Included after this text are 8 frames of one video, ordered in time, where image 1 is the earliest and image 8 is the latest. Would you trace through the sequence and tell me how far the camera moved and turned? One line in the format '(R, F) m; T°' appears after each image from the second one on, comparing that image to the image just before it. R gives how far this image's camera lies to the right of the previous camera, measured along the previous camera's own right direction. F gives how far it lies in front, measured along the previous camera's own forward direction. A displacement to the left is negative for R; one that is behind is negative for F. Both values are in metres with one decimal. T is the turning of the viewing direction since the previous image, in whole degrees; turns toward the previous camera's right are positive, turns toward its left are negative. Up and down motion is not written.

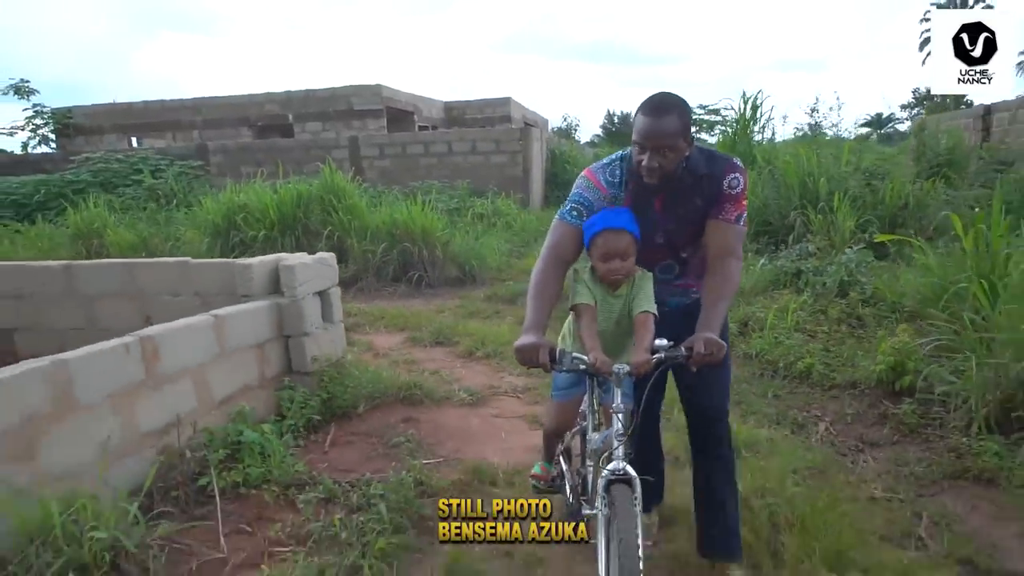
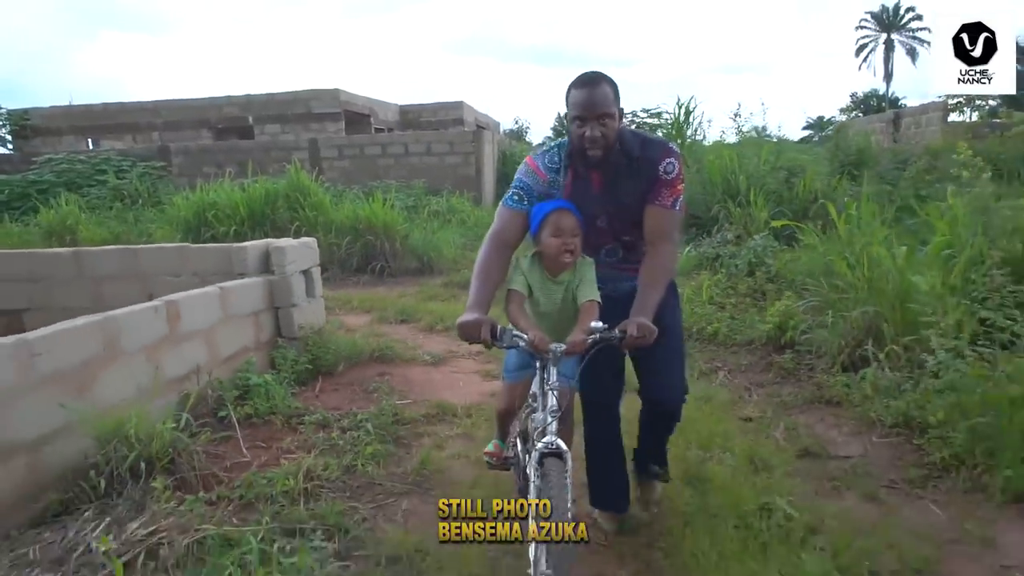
(0.0, -0.9) m; +3°
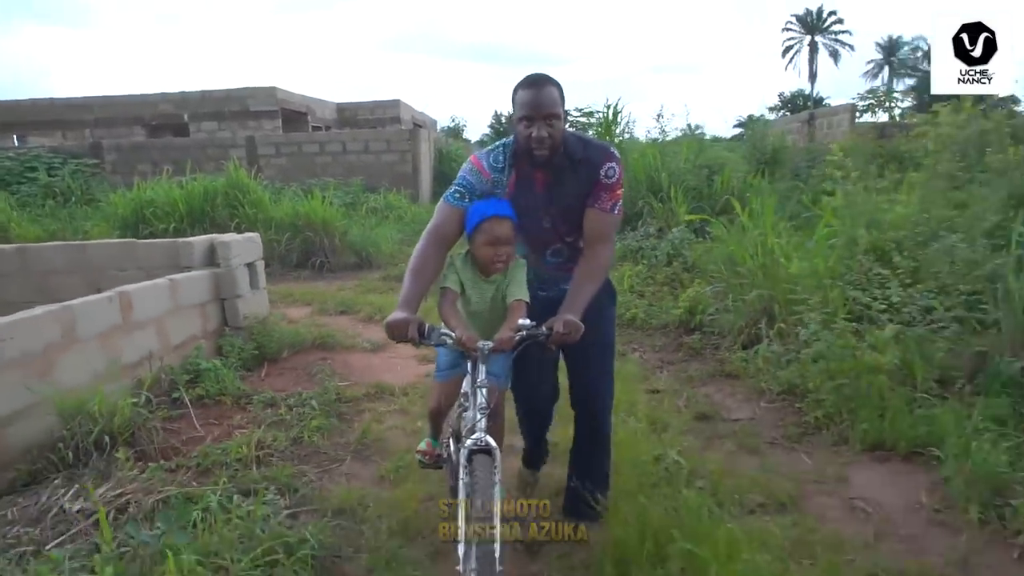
(0.0, -0.4) m; +4°
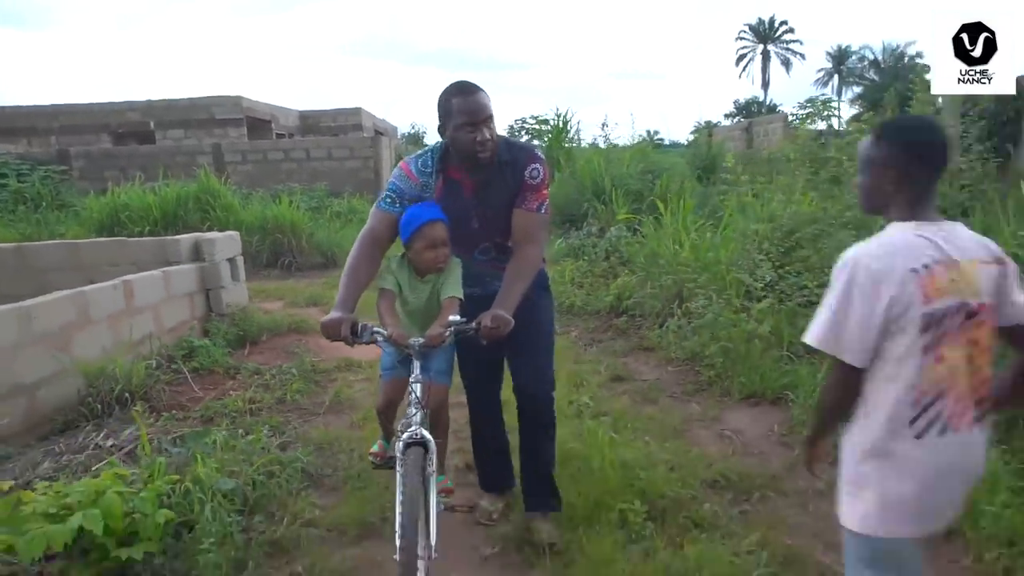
(+0.1, -0.8) m; +3°
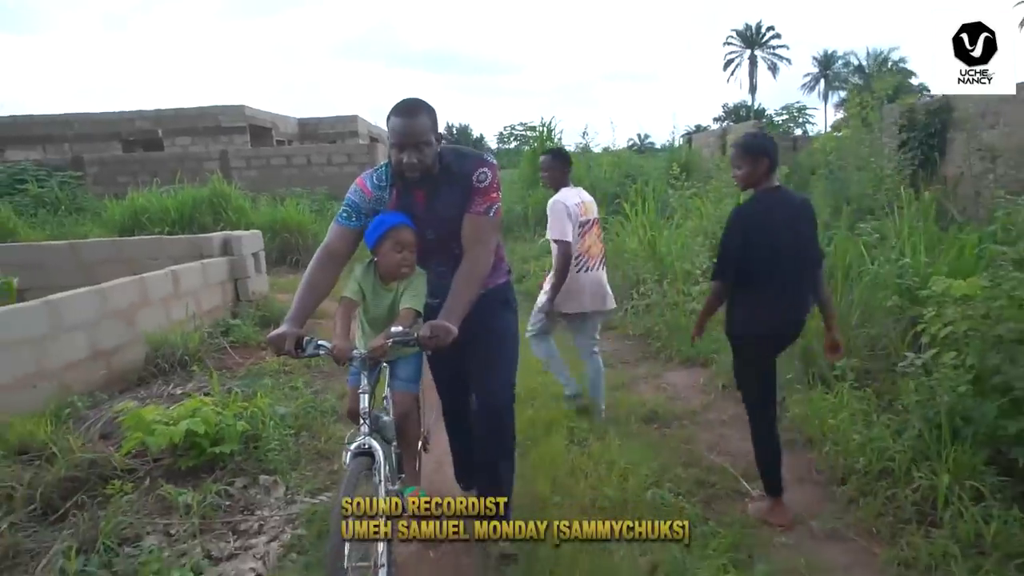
(+0.1, -1.1) m; +1°
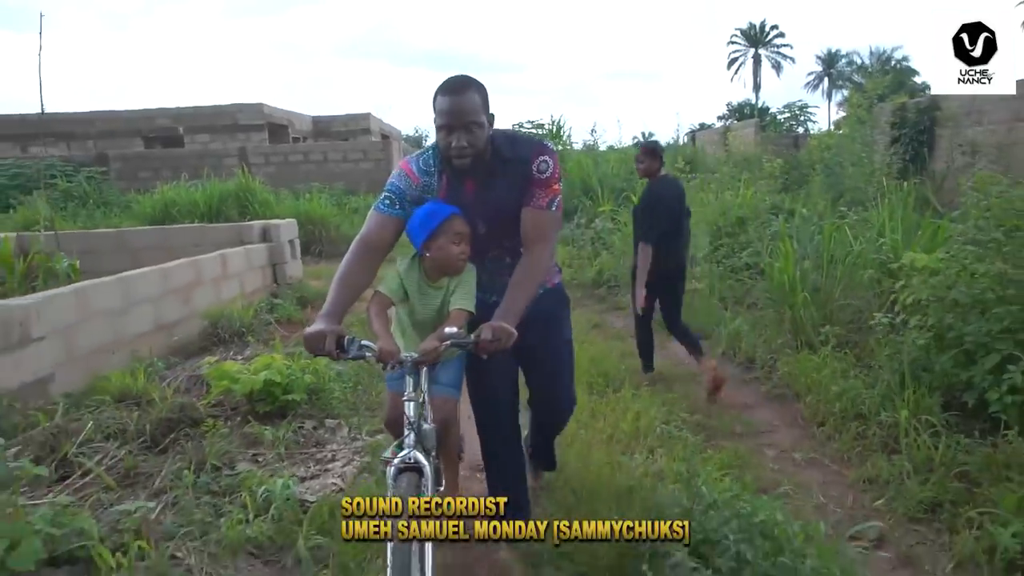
(-0.1, -0.6) m; 0°
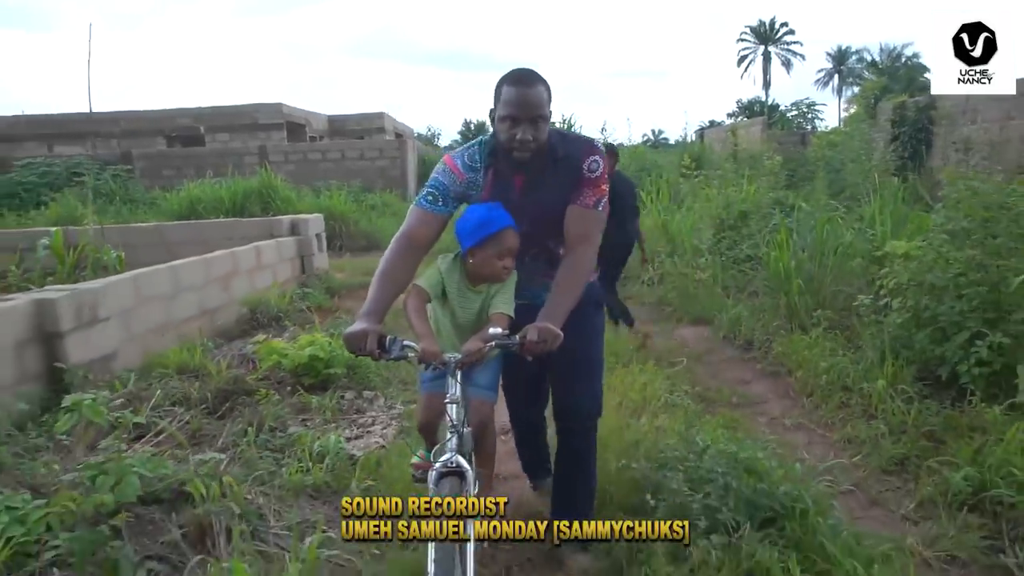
(-0.1, -0.5) m; -1°
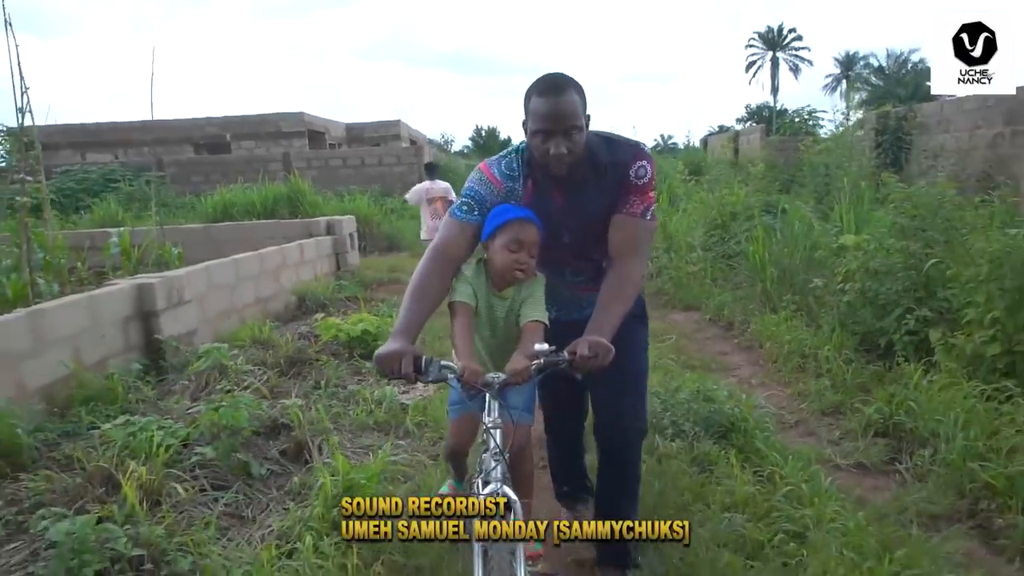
(0.0, -0.9) m; -1°
